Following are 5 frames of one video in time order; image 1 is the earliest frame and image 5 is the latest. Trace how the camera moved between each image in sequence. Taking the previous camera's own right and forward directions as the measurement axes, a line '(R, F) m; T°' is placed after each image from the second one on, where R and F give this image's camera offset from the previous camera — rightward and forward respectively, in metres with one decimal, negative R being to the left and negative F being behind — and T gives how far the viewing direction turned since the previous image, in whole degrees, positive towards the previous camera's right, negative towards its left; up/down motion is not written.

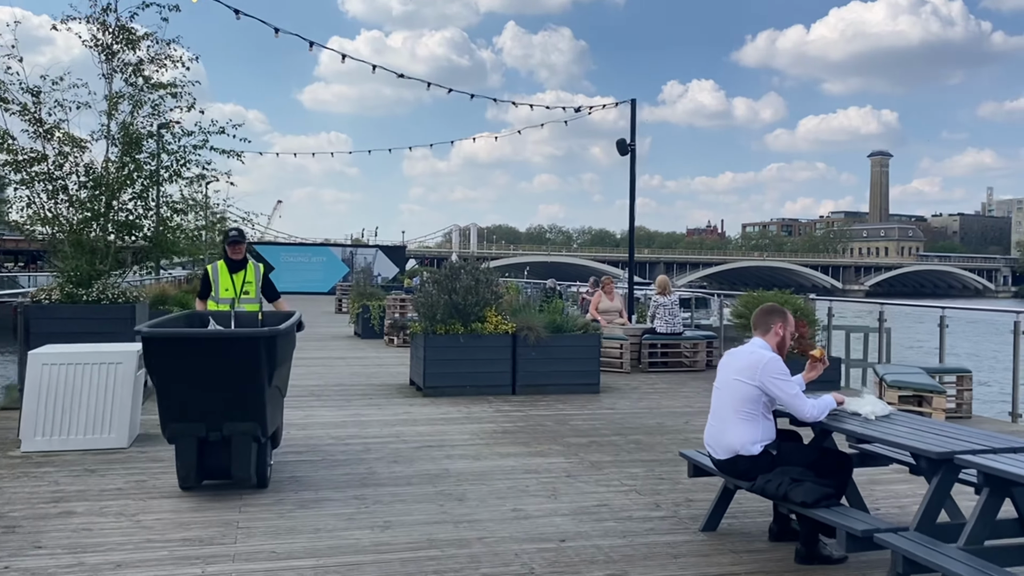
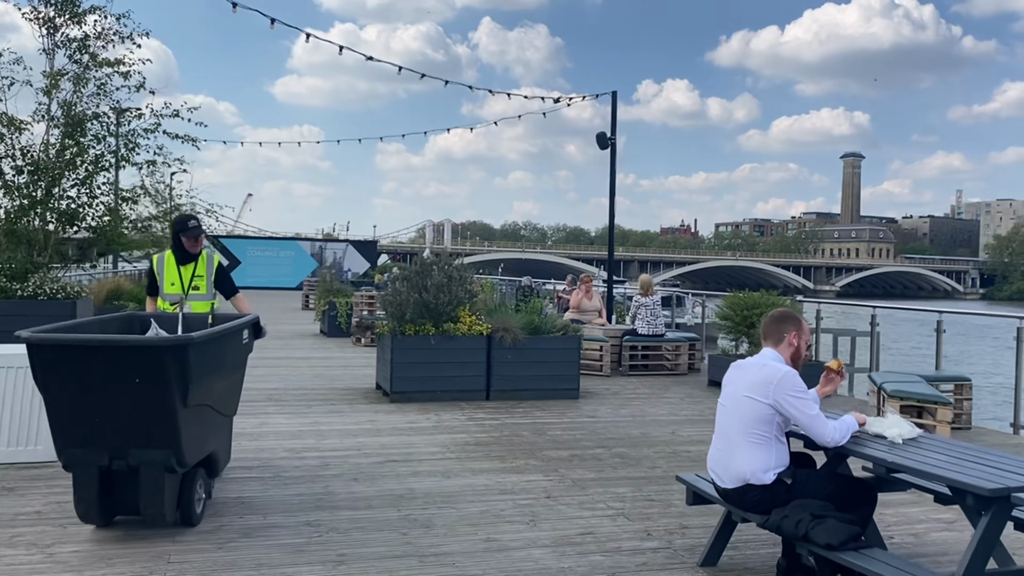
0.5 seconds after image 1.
(0.0, +0.6) m; +2°
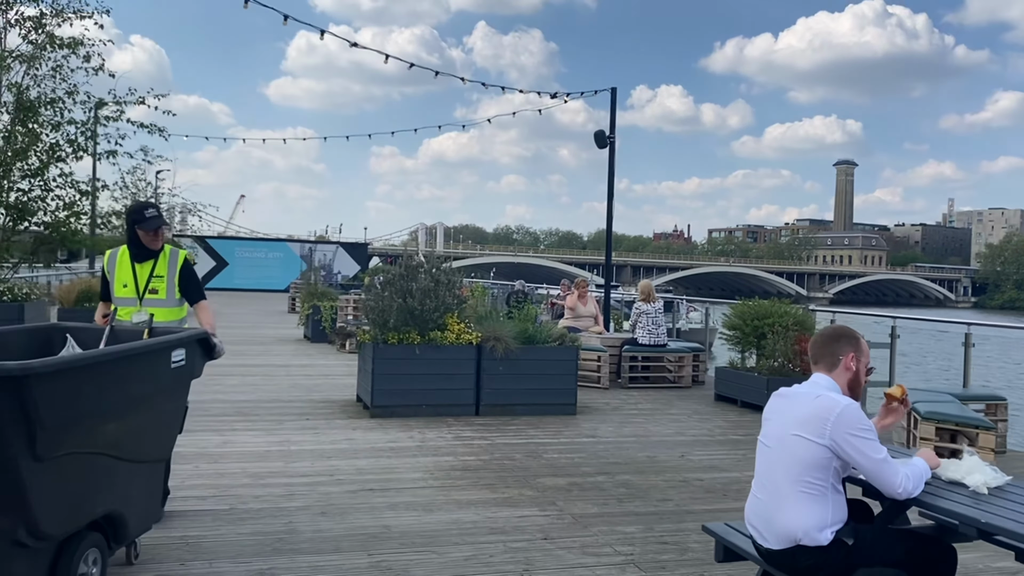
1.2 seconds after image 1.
(0.0, +0.7) m; 0°
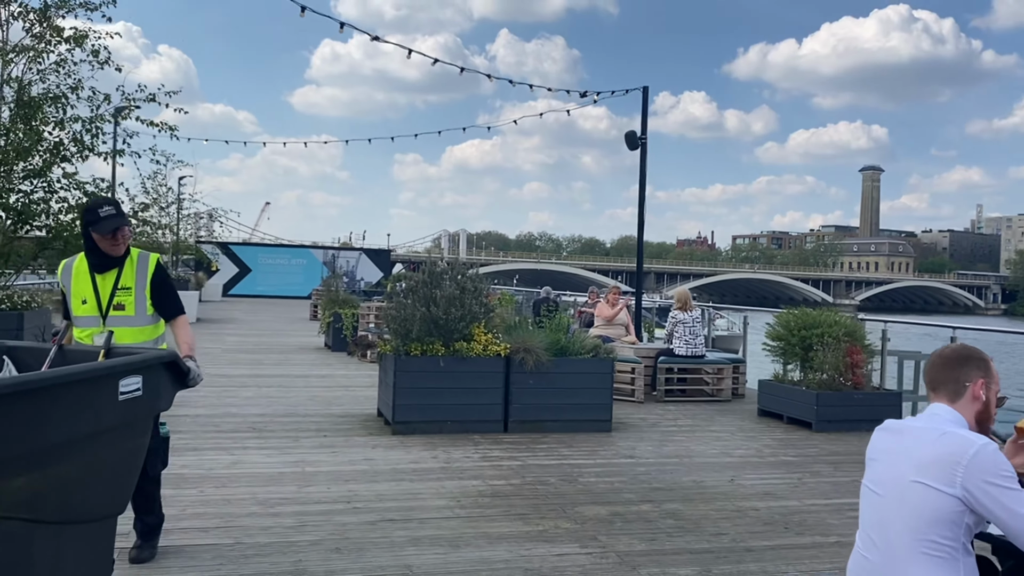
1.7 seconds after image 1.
(-0.1, +0.6) m; -1°
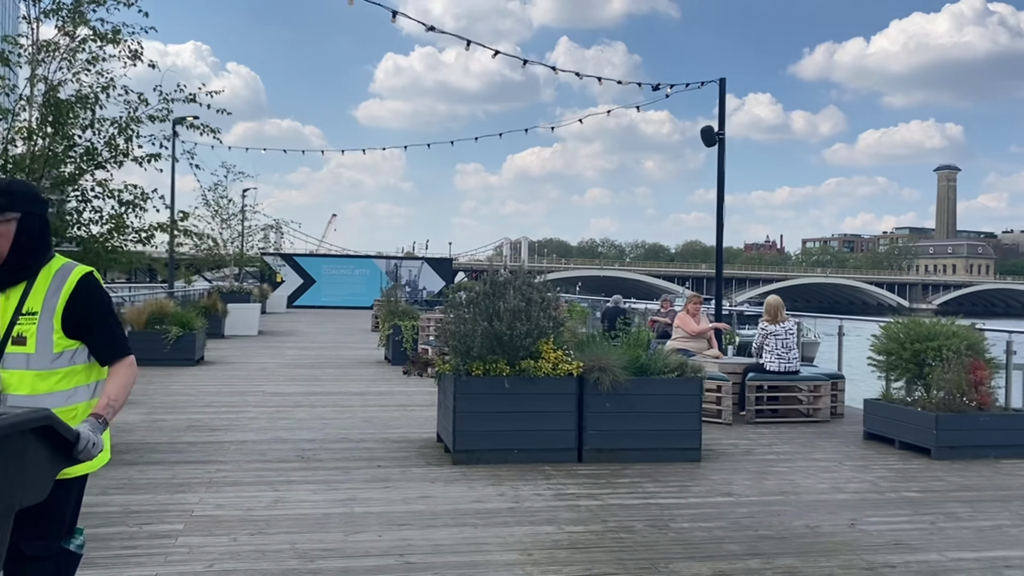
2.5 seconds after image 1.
(-0.1, +0.8) m; -4°
